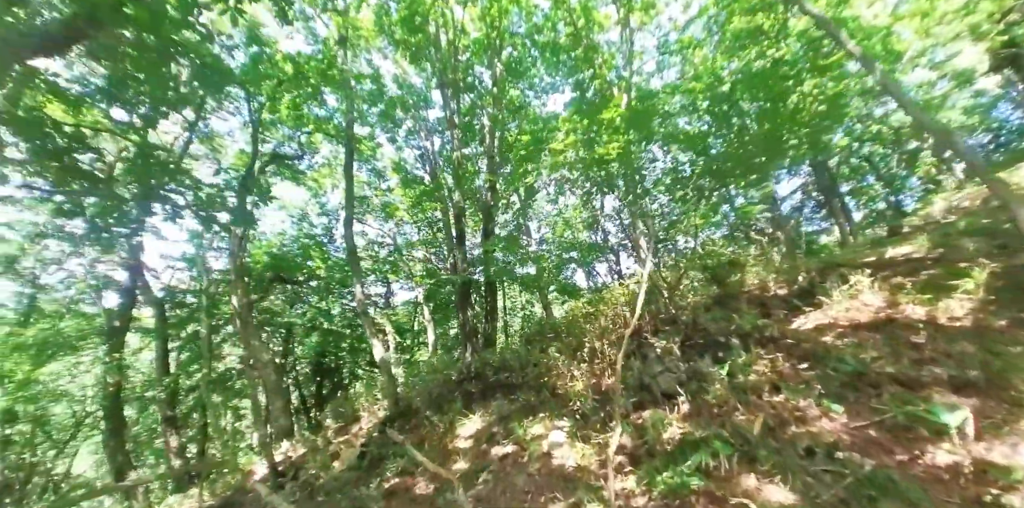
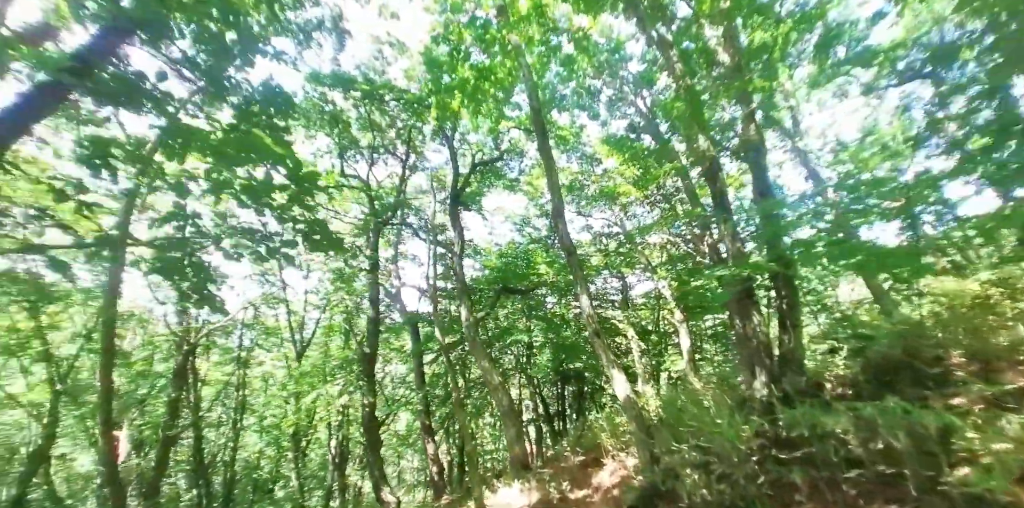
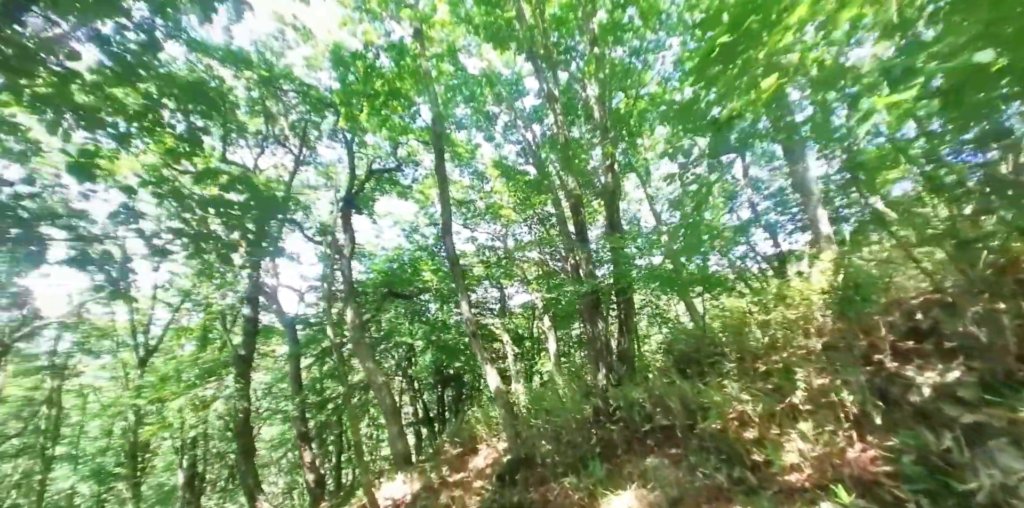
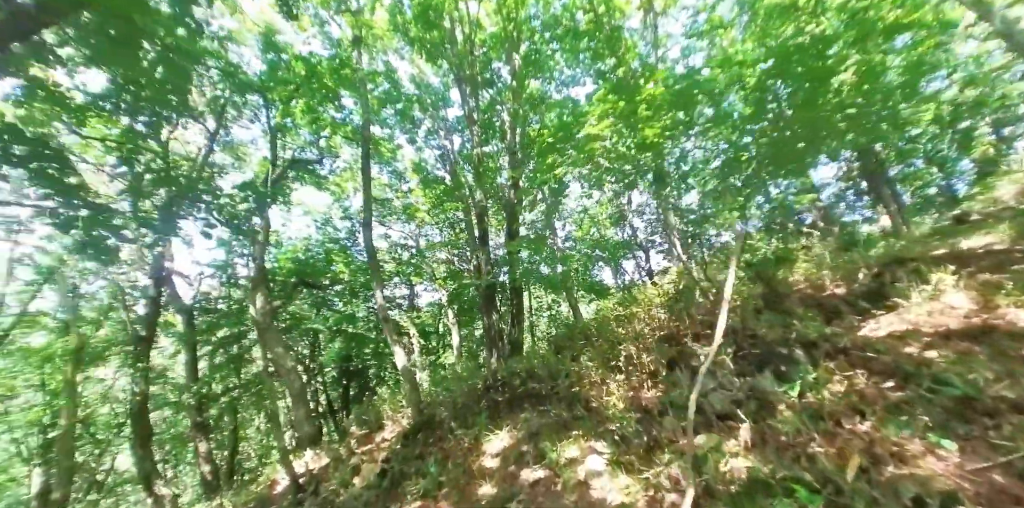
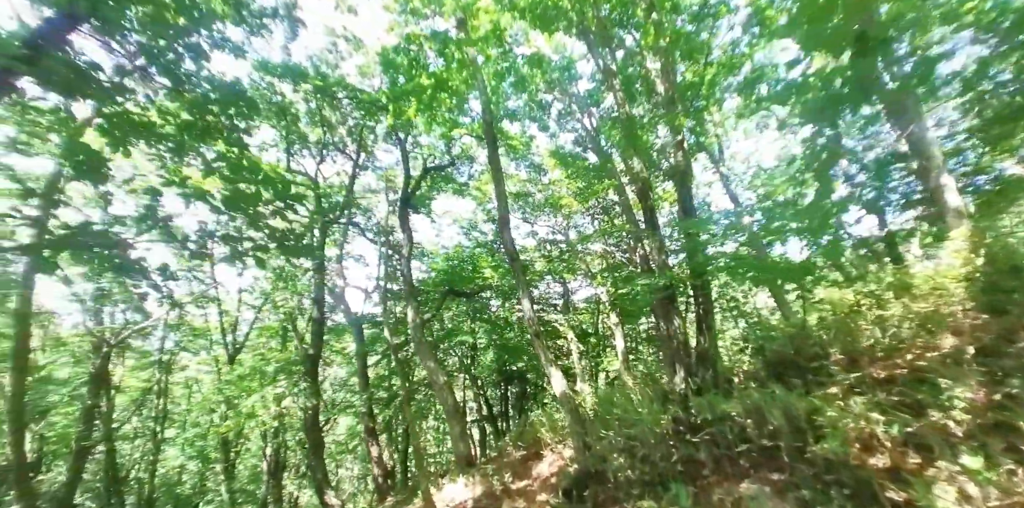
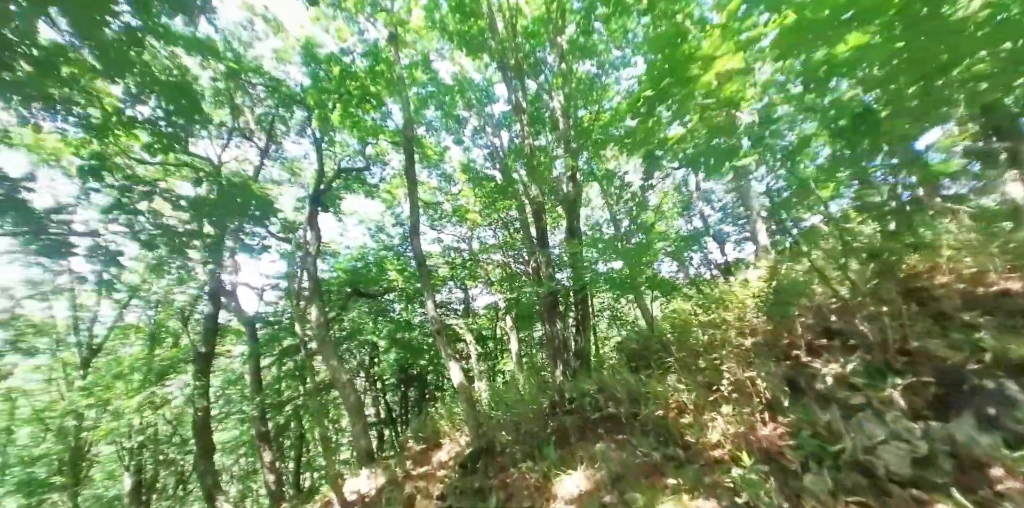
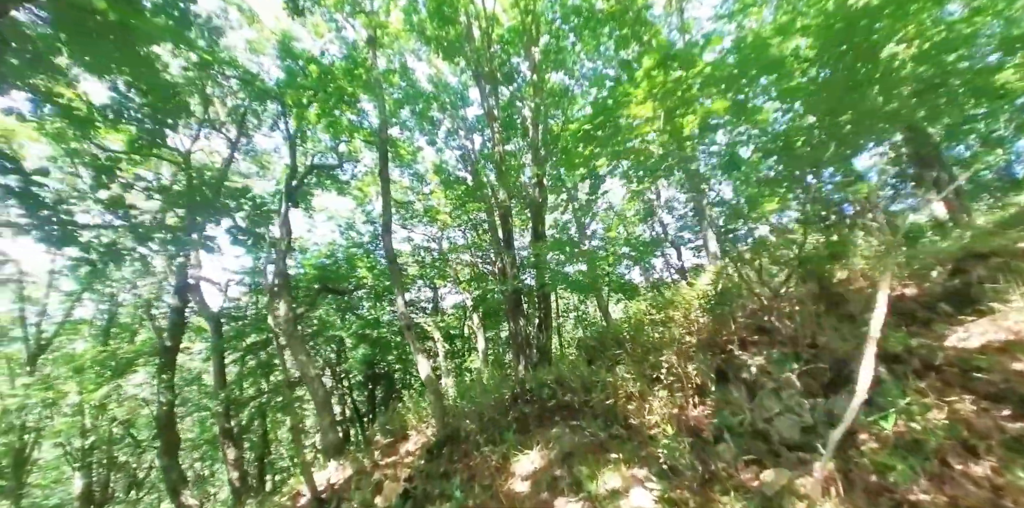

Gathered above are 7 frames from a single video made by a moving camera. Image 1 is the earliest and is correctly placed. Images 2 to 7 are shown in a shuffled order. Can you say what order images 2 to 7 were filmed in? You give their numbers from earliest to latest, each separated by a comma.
4, 7, 6, 3, 5, 2
